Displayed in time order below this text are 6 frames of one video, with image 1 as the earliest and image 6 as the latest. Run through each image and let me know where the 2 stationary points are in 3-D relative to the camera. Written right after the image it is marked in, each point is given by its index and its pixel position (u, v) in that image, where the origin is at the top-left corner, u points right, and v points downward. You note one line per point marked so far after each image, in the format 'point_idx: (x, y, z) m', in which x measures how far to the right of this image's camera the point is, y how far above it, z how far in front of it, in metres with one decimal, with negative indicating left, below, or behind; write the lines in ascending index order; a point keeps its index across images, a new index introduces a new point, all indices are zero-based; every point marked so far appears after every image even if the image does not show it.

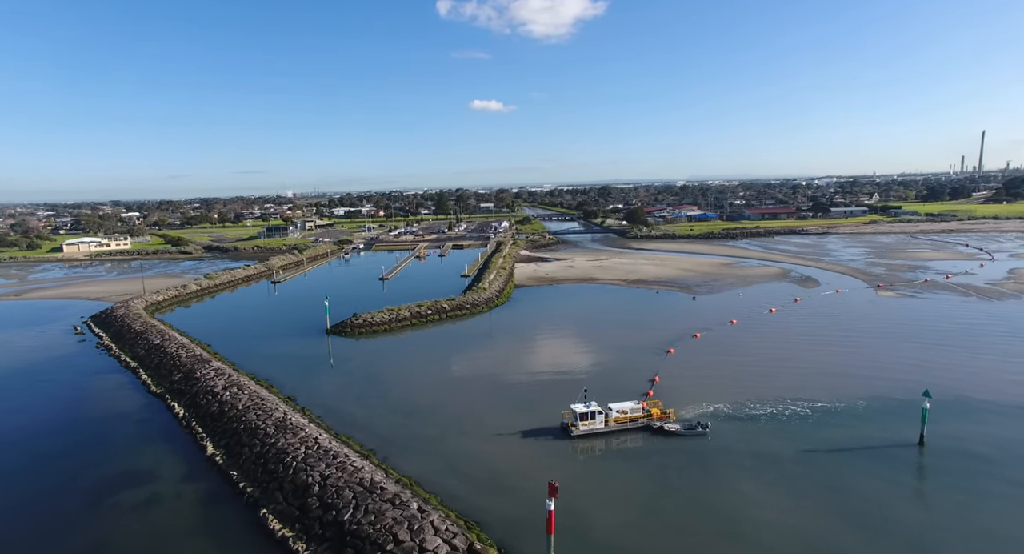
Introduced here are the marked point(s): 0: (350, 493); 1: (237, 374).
0: (-2.8, -3.6, +9.4) m
1: (-8.4, -3.0, +16.8) m
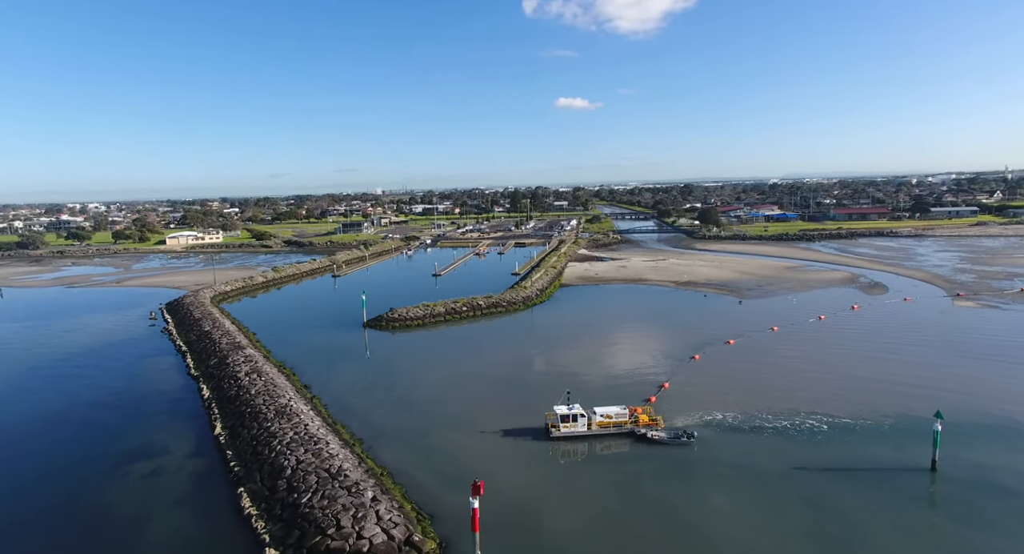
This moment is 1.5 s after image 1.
0: (-3.5, -3.6, +9.9) m
1: (-8.1, -2.7, +17.9) m
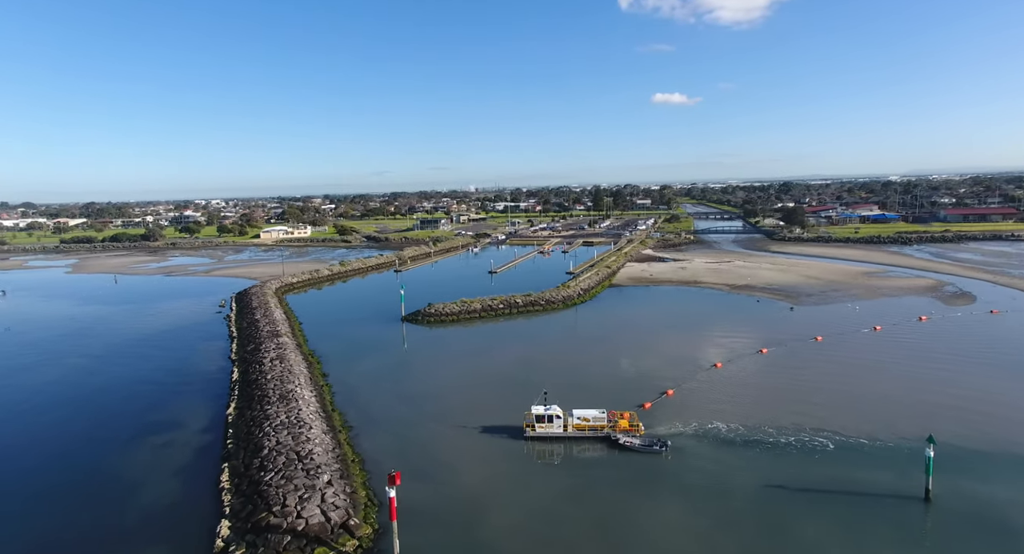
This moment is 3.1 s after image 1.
0: (-4.4, -3.4, +10.6) m
1: (-7.7, -2.5, +19.2) m
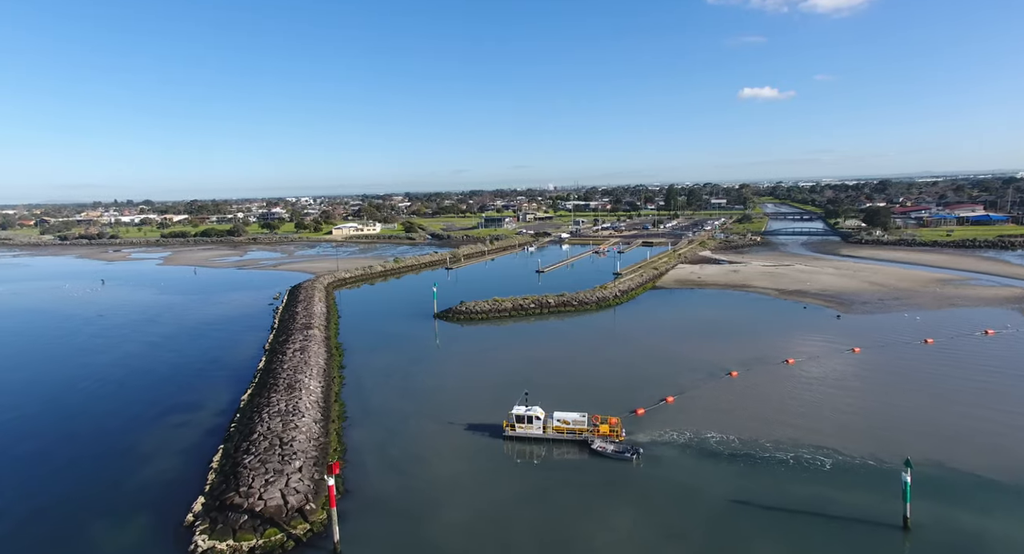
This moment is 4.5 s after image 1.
0: (-5.0, -3.4, +11.3) m
1: (-7.2, -2.4, +20.3) m
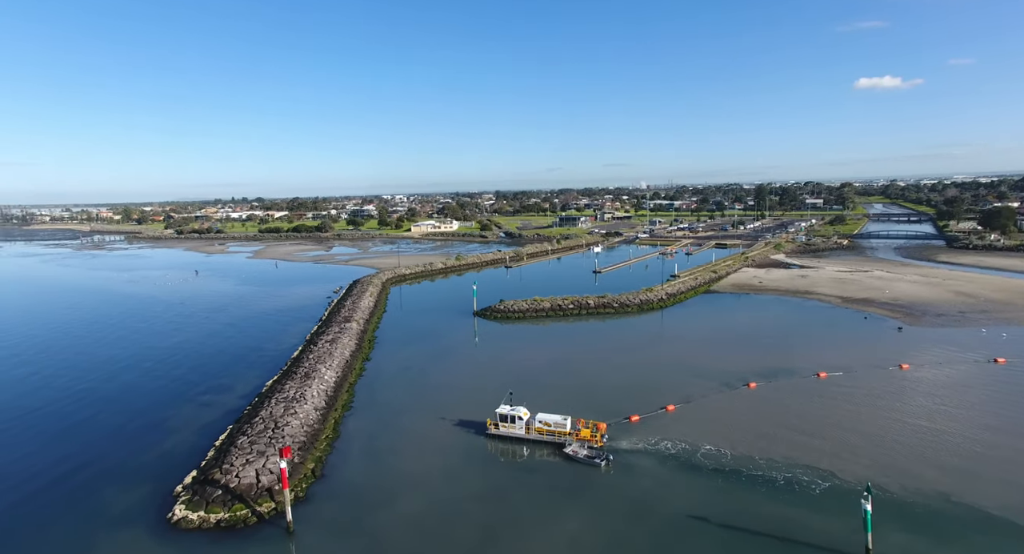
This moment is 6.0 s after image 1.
0: (-5.5, -3.3, +12.2) m
1: (-6.3, -2.2, +21.4) m
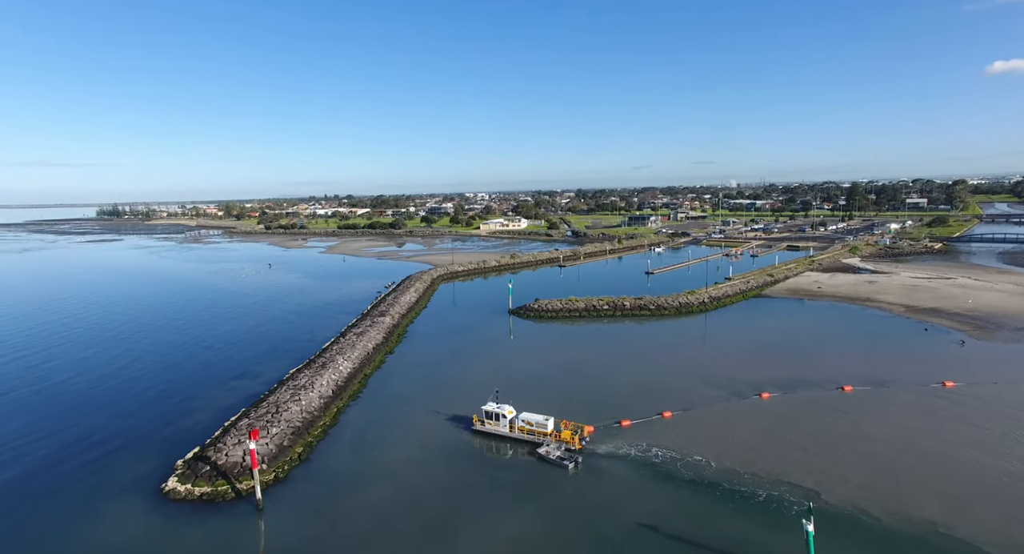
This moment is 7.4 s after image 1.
0: (-5.9, -3.2, +13.2) m
1: (-5.4, -2.1, +22.4) m
